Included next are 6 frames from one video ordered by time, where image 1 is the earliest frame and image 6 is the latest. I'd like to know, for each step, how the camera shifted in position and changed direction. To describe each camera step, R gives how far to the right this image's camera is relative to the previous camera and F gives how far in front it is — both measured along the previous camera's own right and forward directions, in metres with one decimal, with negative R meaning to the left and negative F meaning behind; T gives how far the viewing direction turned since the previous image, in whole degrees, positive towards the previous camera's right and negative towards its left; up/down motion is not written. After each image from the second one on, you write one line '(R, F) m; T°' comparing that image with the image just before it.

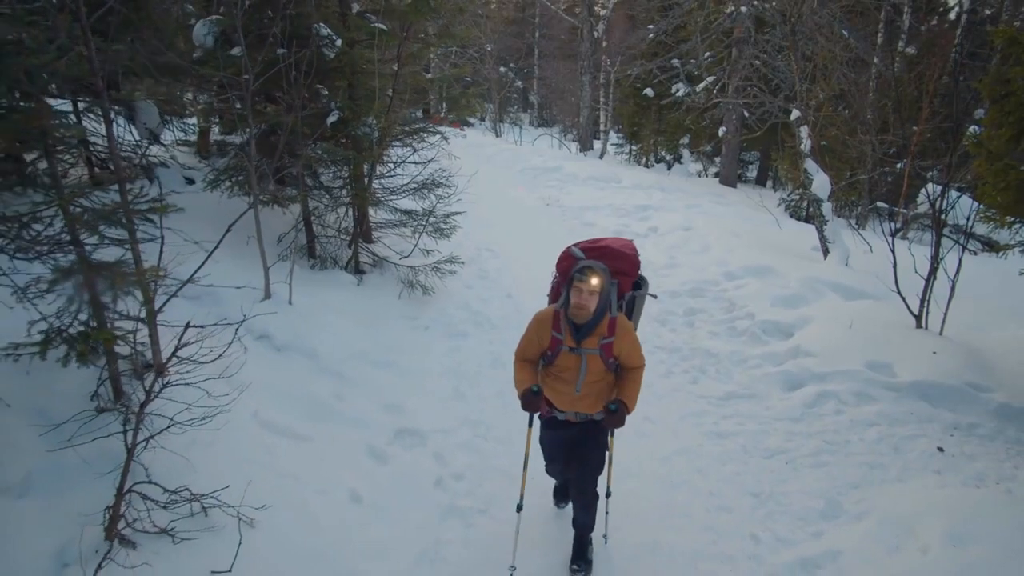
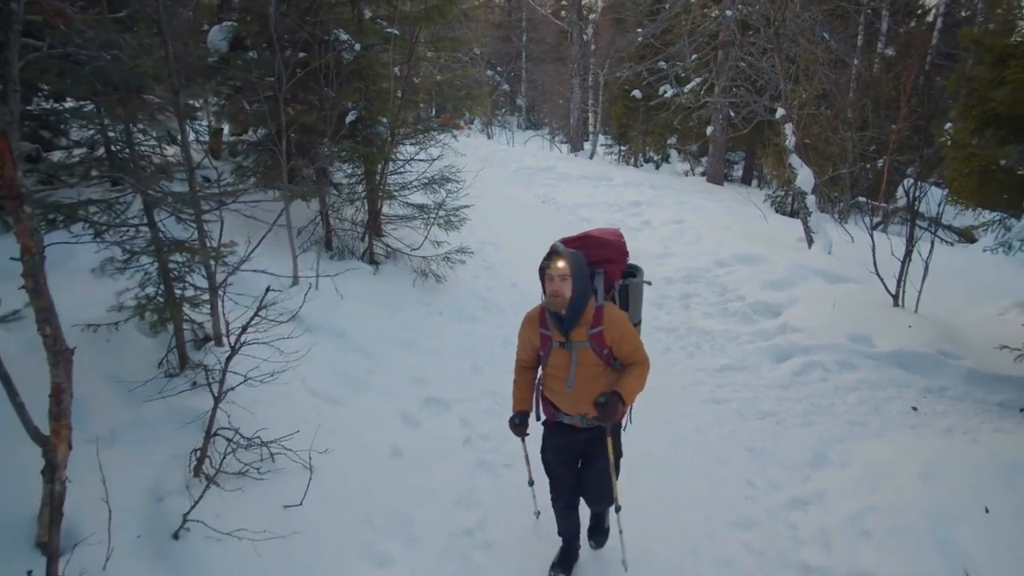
(-0.2, -0.5) m; +1°
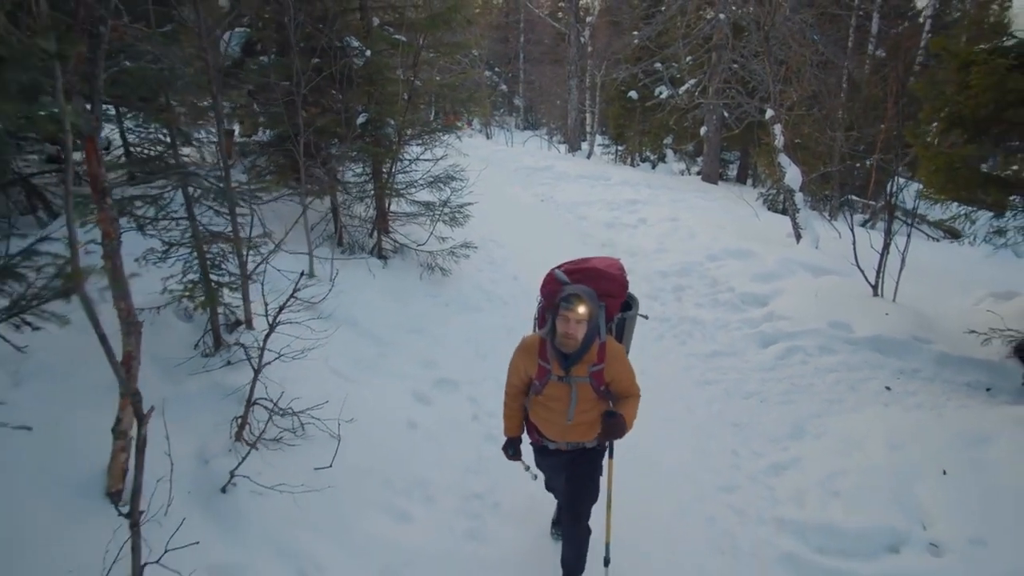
(-0.1, -0.4) m; 0°
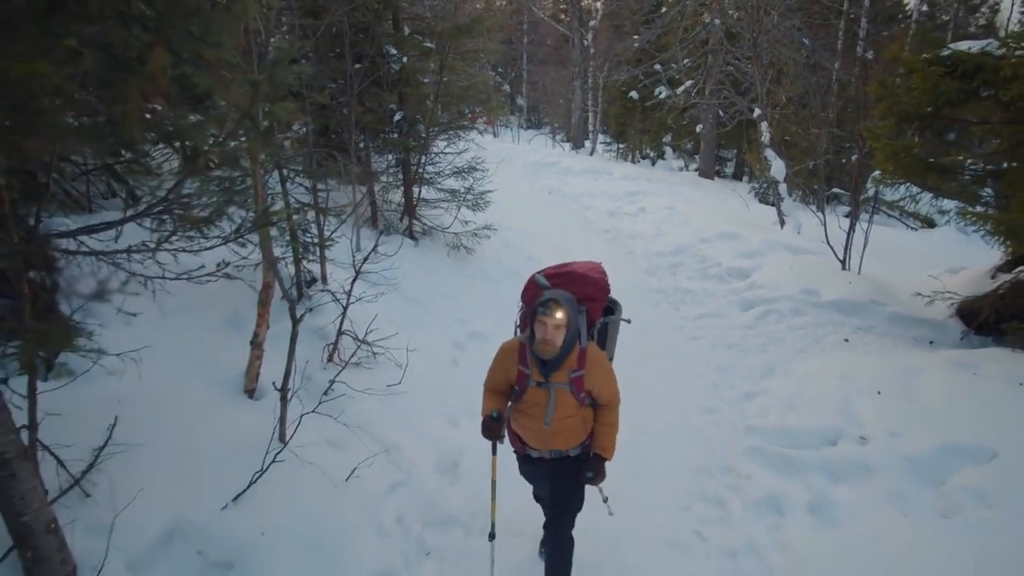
(-0.2, -1.2) m; 0°
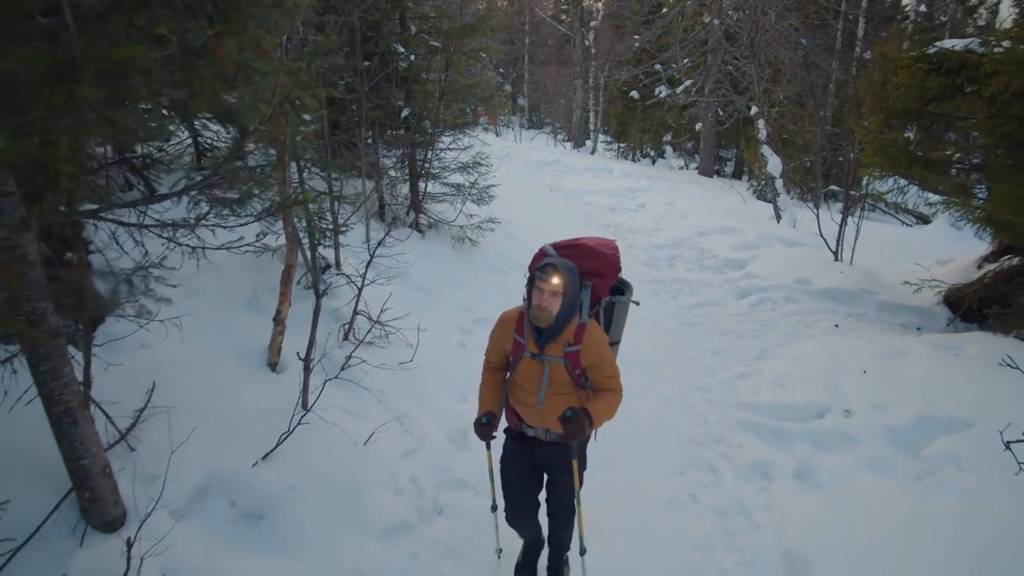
(0.0, -0.3) m; 0°
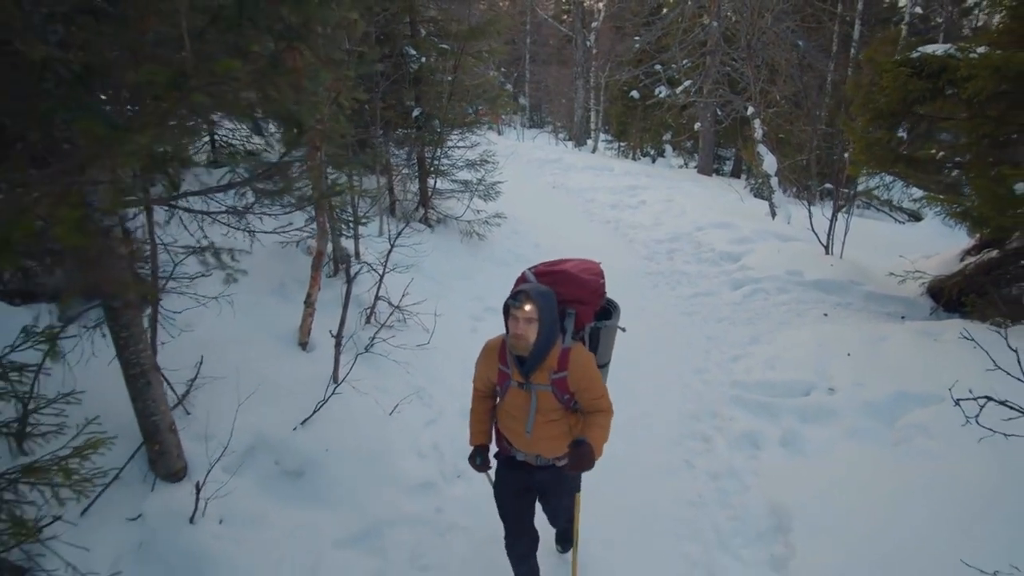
(-0.1, -0.4) m; 0°
